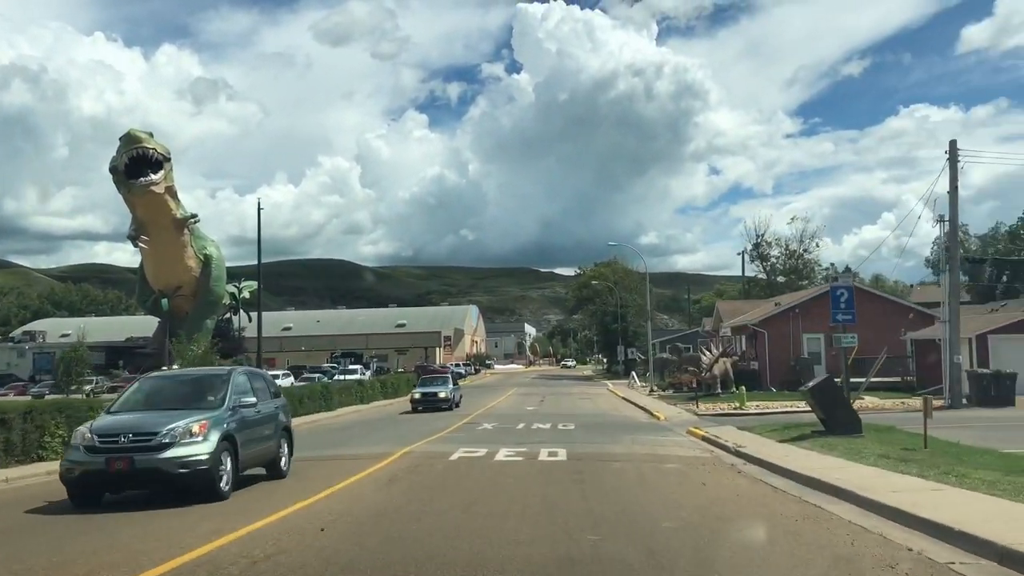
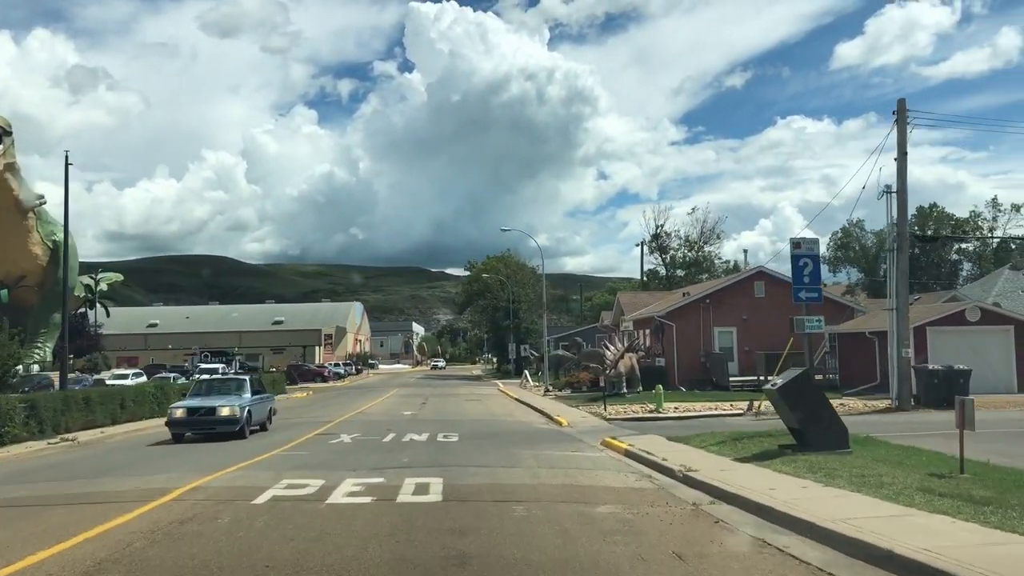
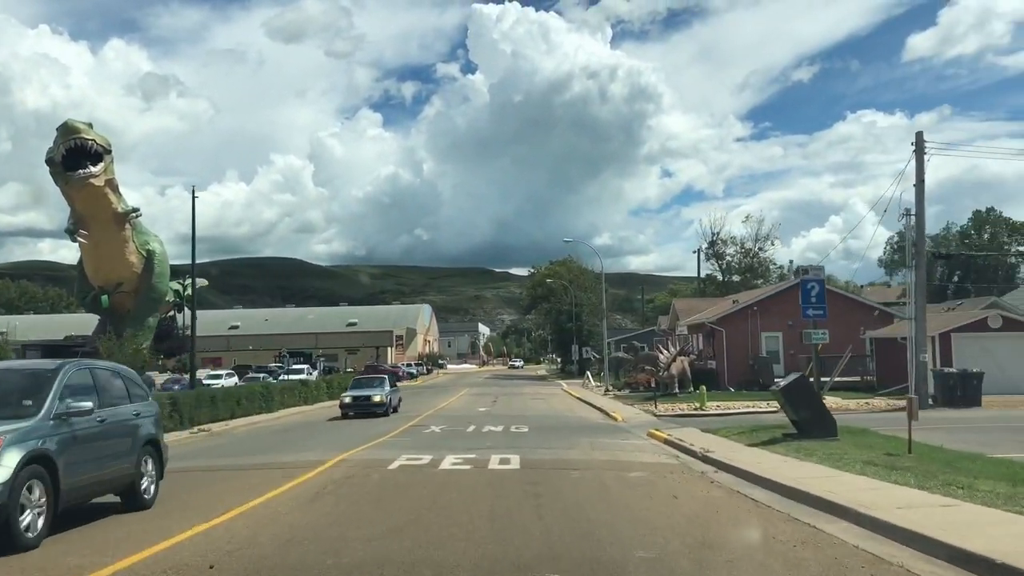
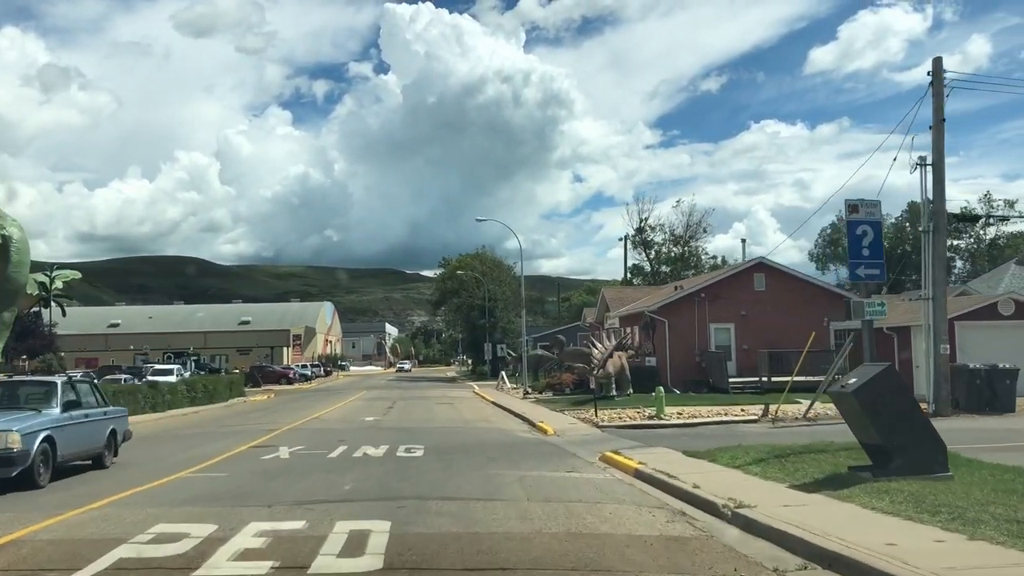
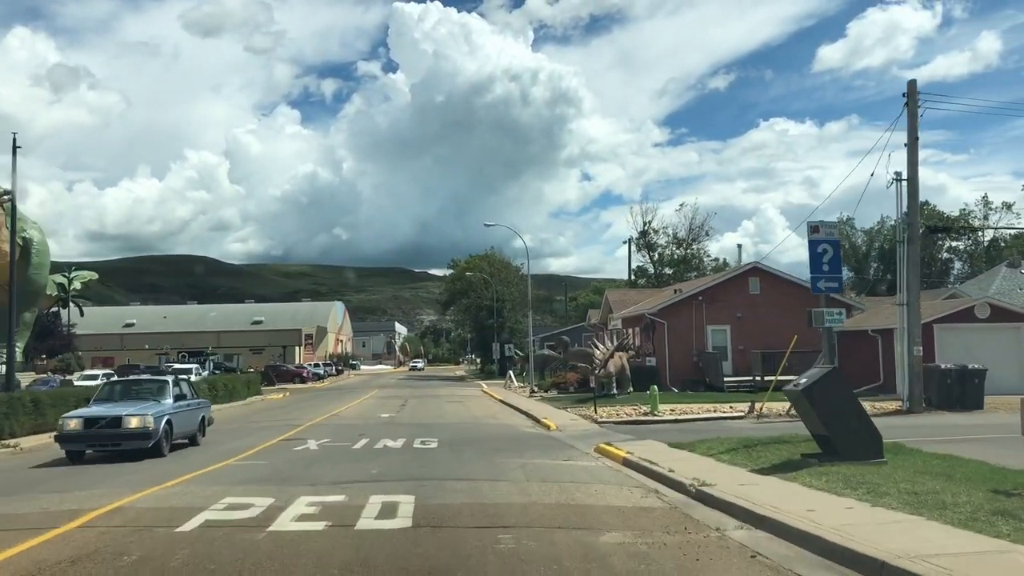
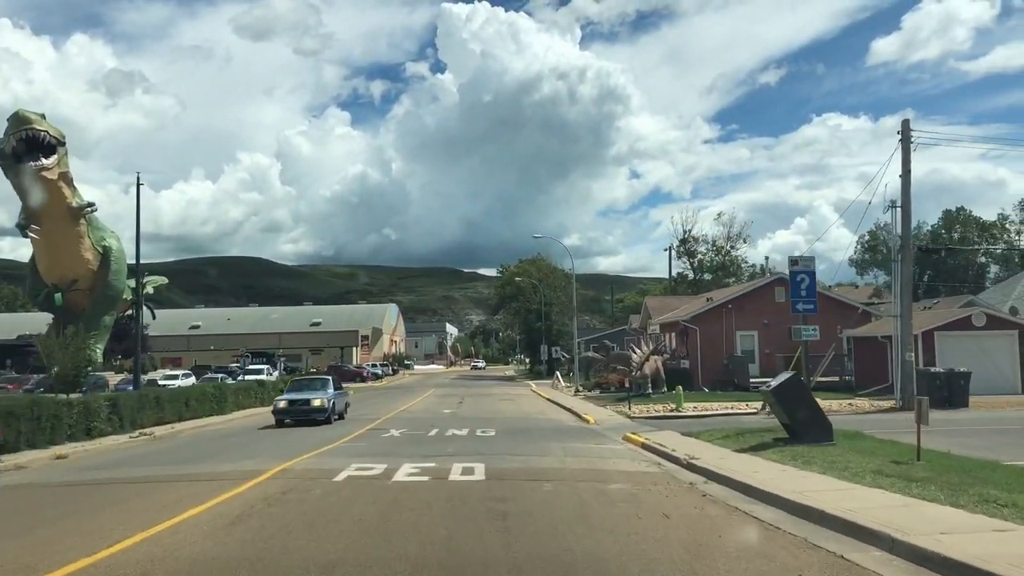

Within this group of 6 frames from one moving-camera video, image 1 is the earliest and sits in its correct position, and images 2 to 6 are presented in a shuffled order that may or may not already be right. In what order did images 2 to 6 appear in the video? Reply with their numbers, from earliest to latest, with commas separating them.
3, 6, 2, 5, 4
